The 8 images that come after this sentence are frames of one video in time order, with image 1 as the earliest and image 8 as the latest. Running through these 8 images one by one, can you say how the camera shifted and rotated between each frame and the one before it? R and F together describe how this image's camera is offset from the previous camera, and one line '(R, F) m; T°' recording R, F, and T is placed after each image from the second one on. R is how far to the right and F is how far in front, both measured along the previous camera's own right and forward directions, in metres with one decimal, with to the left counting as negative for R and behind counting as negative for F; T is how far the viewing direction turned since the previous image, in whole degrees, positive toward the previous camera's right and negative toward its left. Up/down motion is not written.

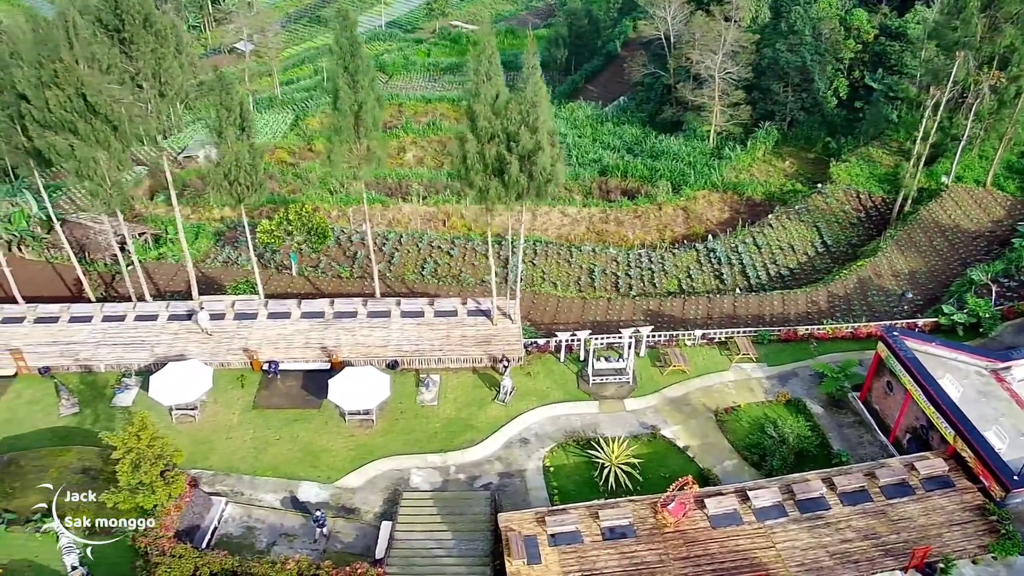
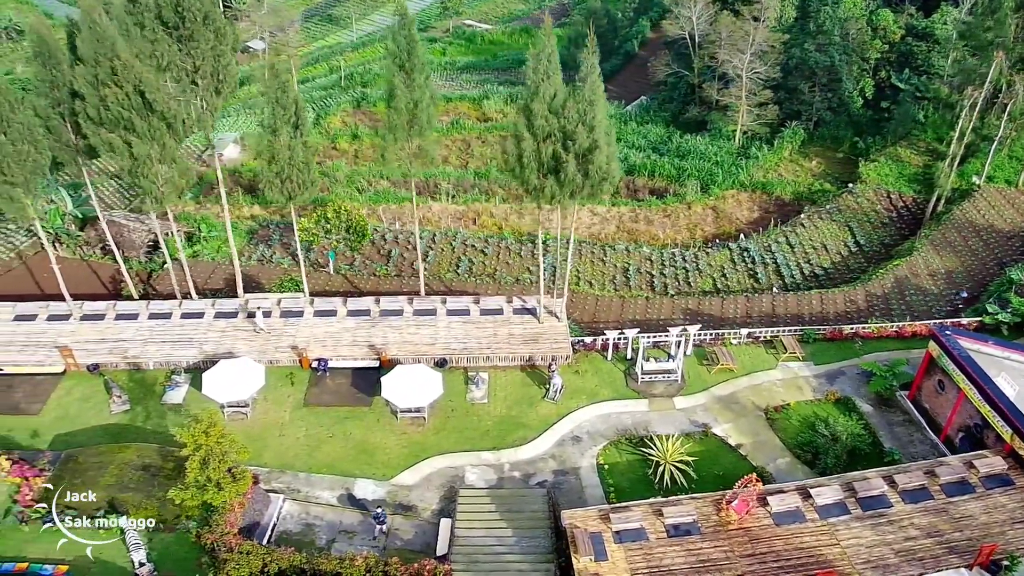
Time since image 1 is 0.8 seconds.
(-1.5, -0.1) m; 0°
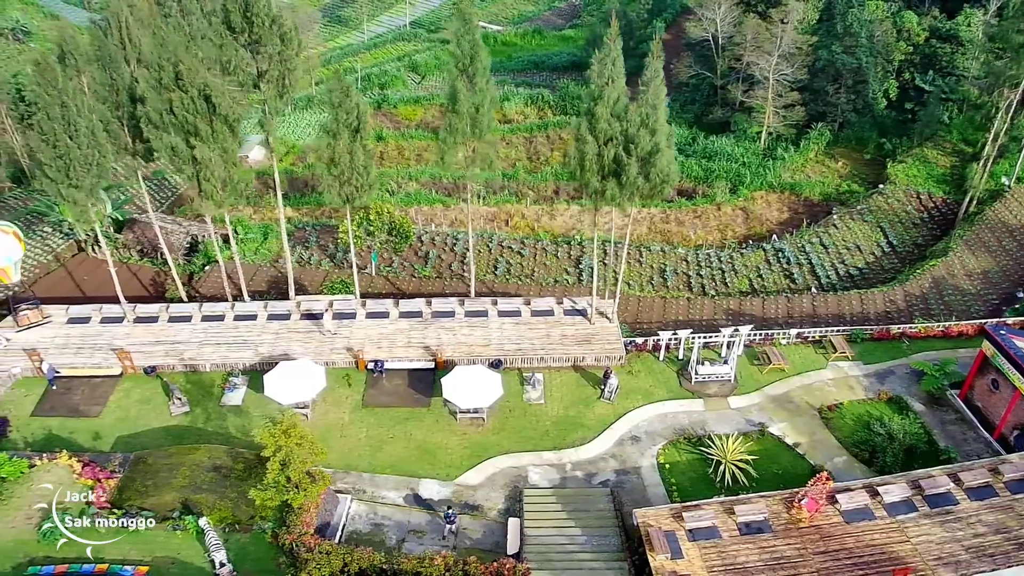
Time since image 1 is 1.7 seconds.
(-1.8, -0.3) m; 0°
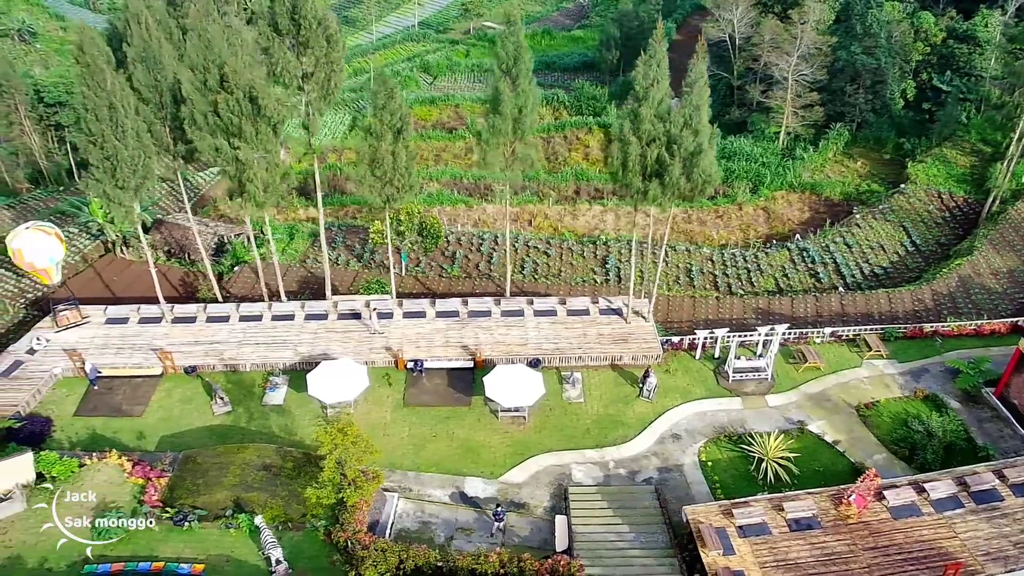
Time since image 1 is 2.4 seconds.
(-1.3, -0.2) m; 0°
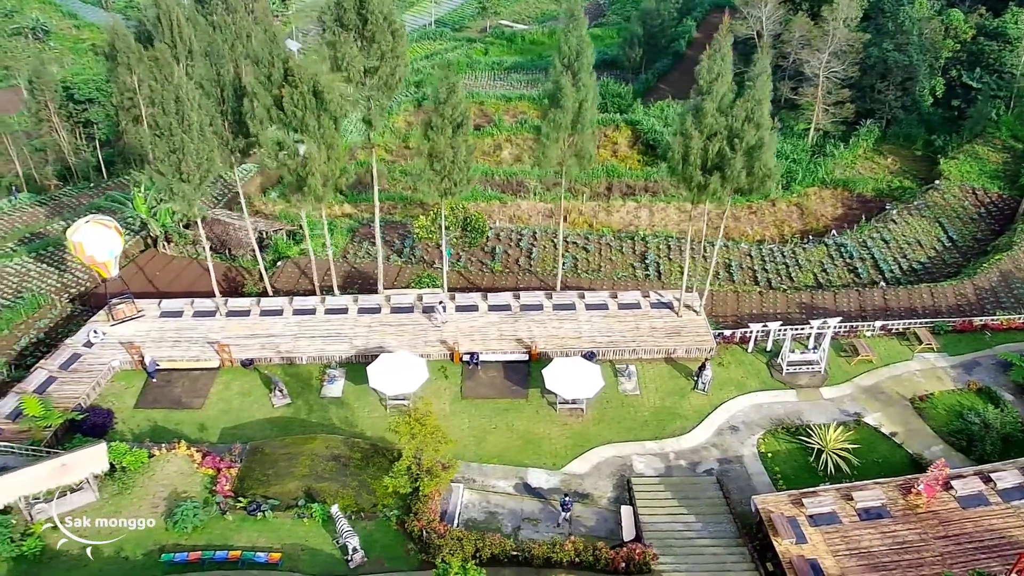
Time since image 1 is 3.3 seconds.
(-1.7, -0.2) m; 0°
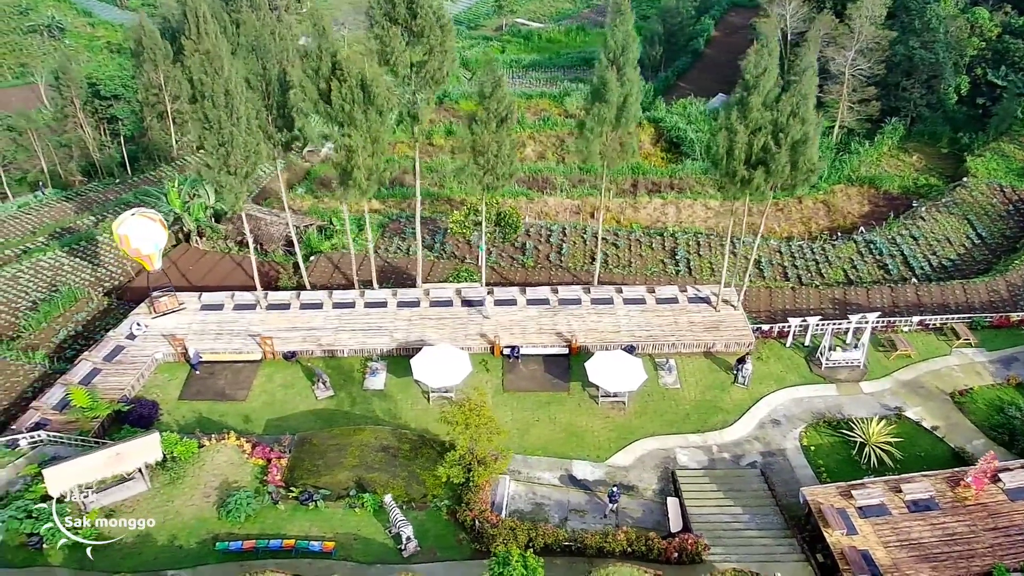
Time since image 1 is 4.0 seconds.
(-1.1, -0.2) m; 0°
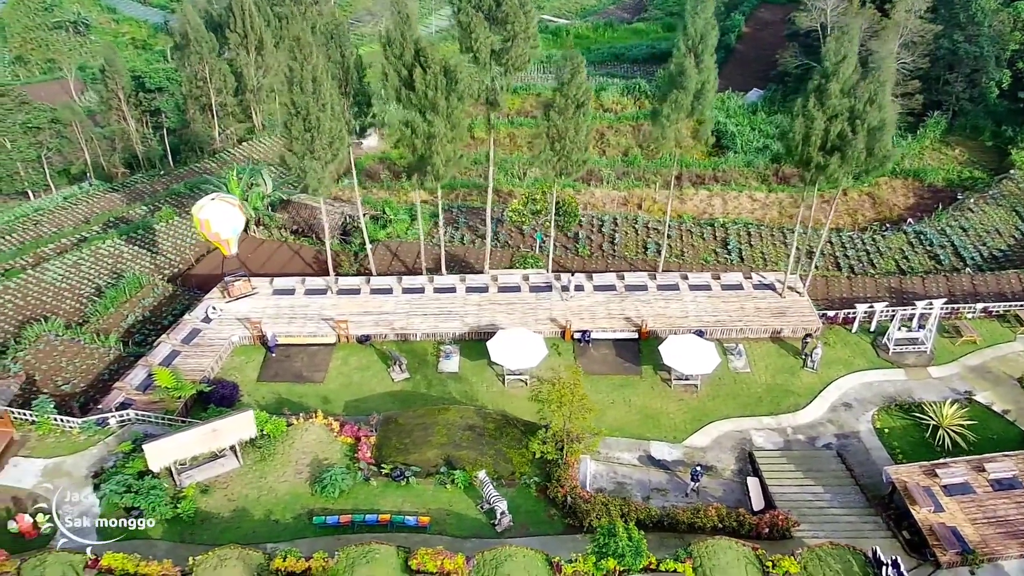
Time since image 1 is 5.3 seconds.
(-2.0, -0.4) m; 0°
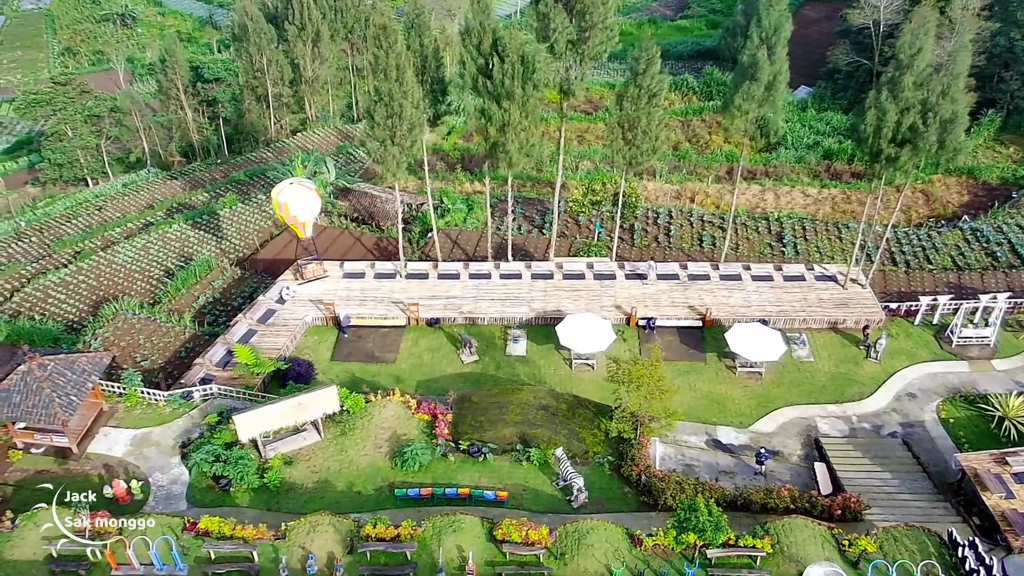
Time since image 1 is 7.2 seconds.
(-1.3, -0.6) m; -2°
